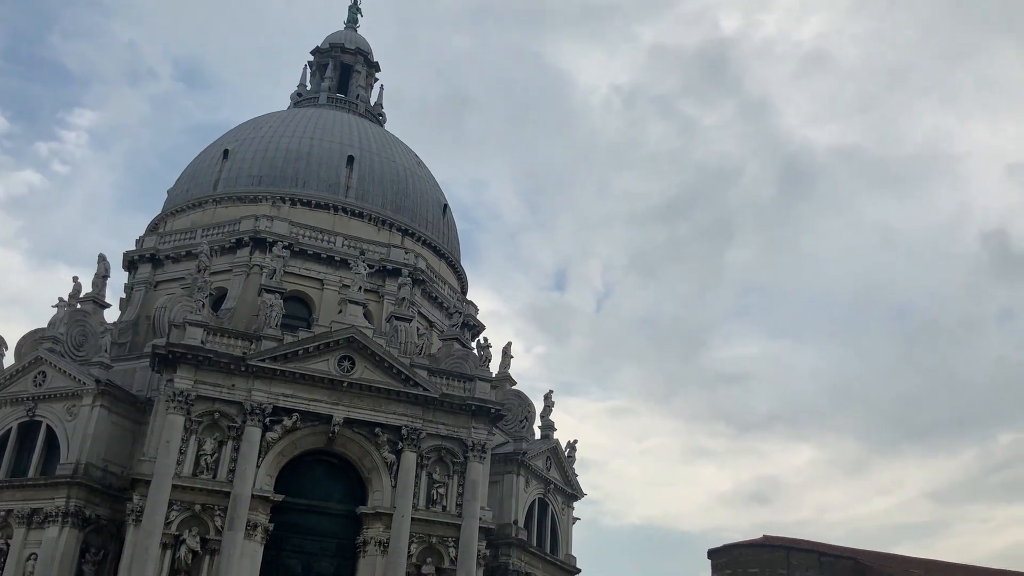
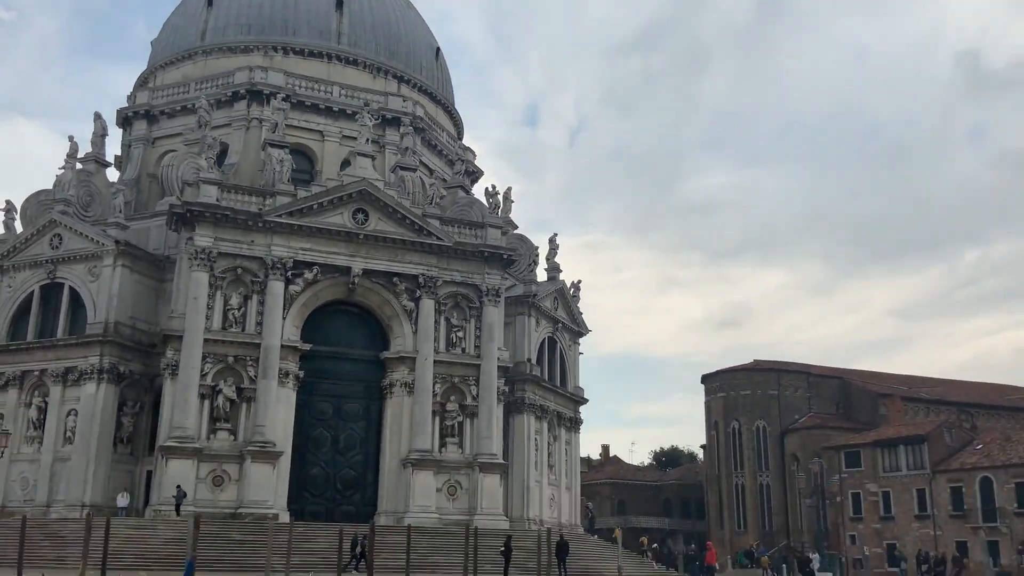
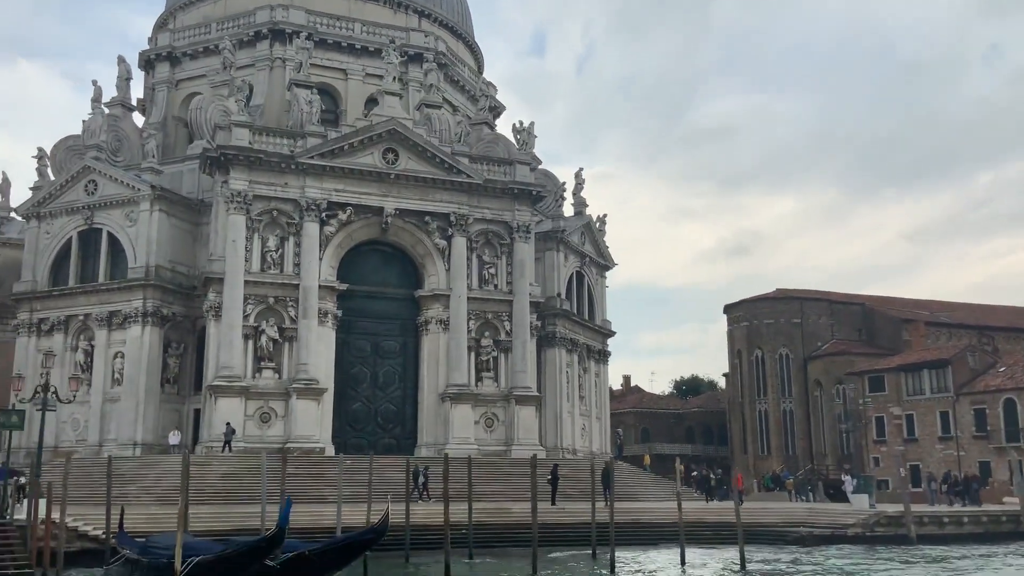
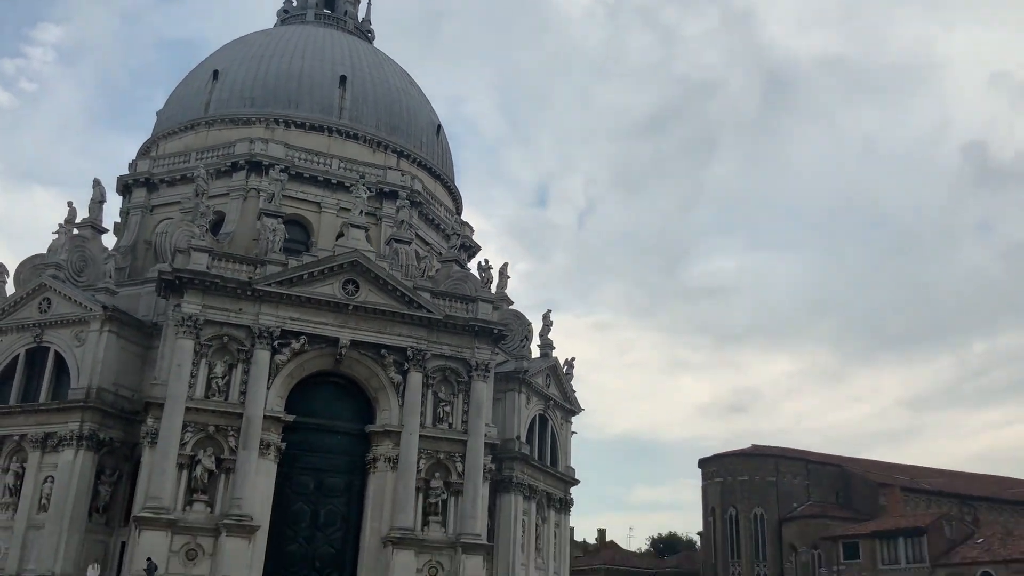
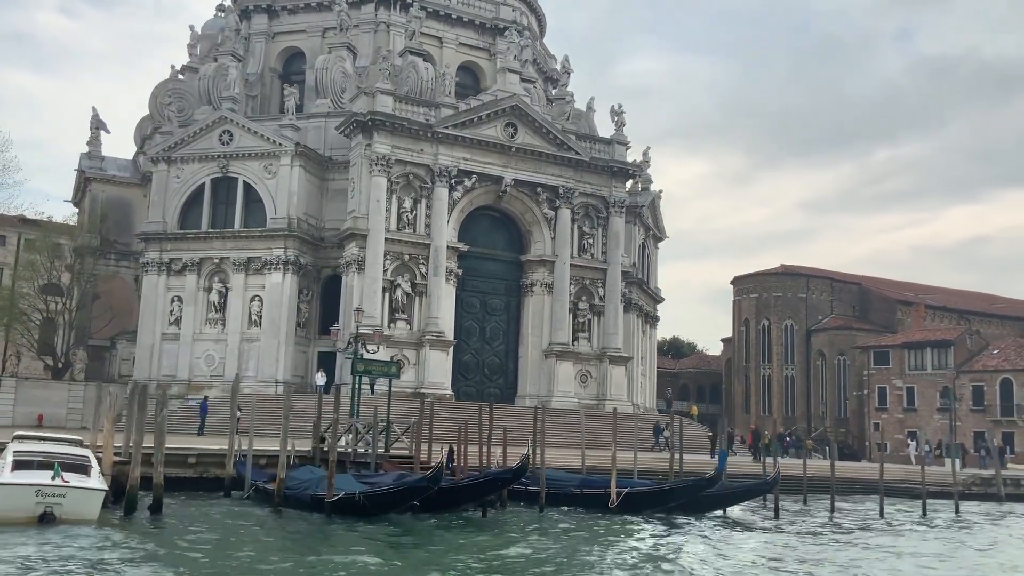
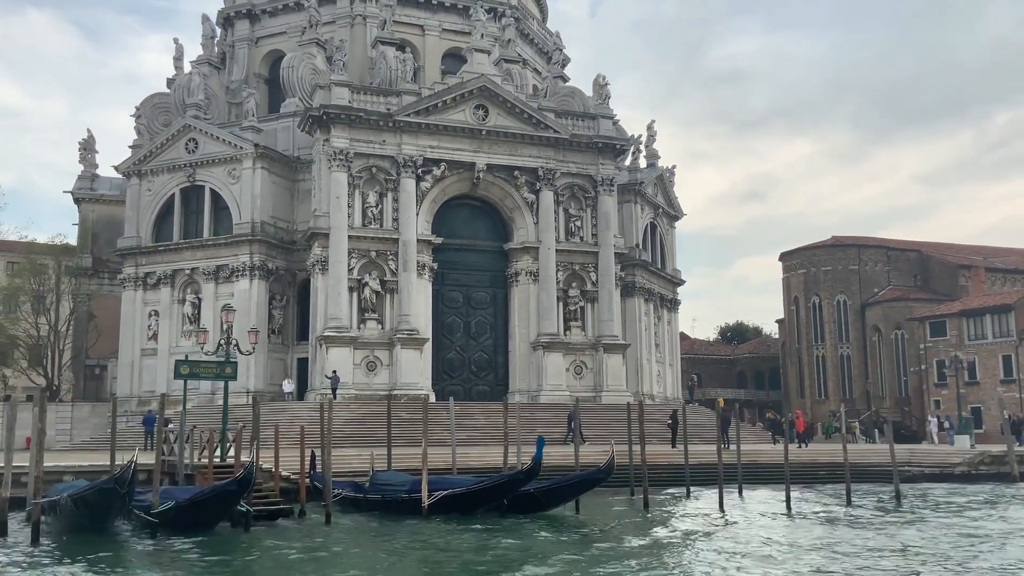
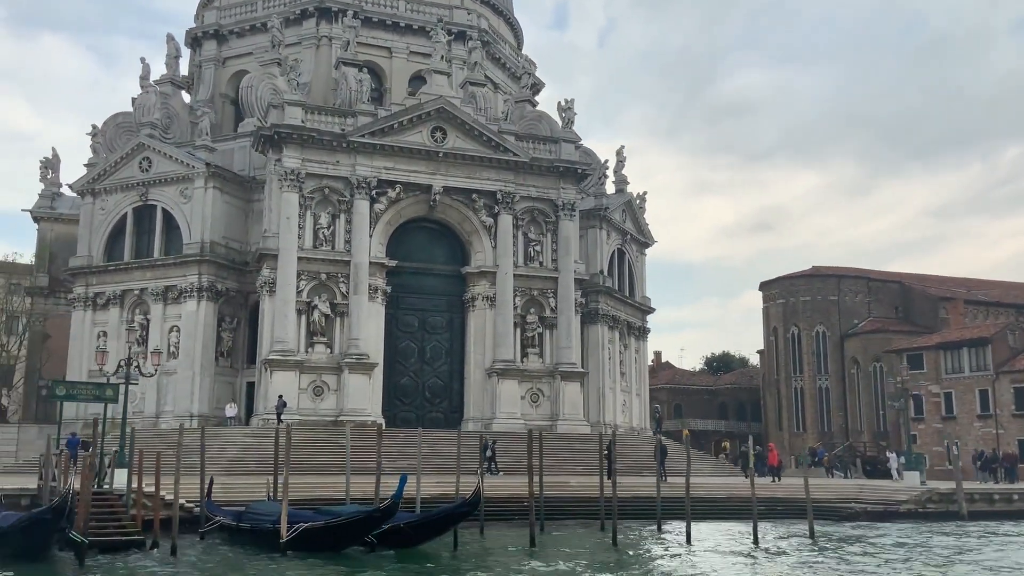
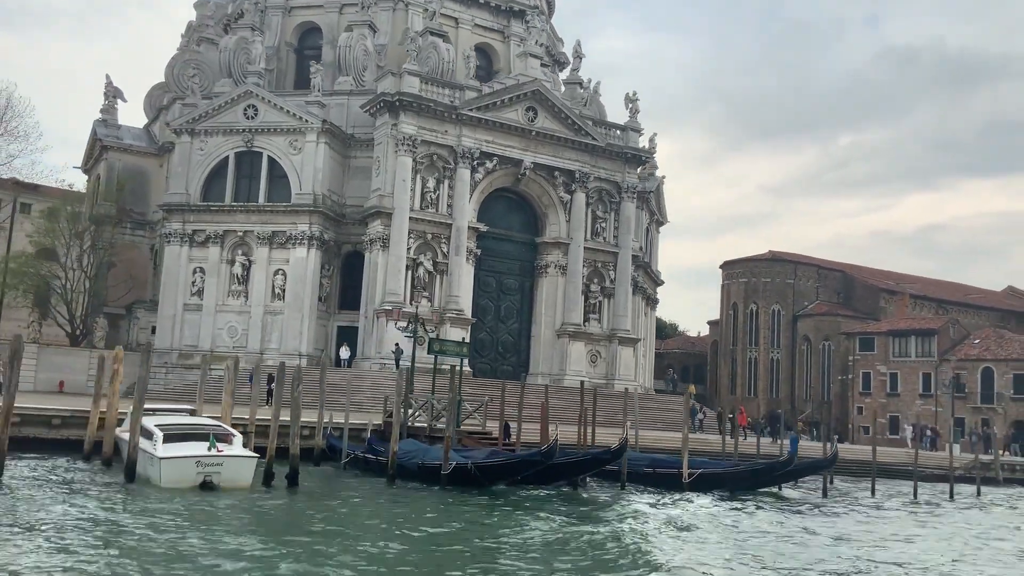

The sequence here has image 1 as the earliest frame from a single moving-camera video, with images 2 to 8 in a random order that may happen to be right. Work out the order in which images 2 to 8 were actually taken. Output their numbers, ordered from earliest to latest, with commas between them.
4, 2, 3, 7, 6, 5, 8
